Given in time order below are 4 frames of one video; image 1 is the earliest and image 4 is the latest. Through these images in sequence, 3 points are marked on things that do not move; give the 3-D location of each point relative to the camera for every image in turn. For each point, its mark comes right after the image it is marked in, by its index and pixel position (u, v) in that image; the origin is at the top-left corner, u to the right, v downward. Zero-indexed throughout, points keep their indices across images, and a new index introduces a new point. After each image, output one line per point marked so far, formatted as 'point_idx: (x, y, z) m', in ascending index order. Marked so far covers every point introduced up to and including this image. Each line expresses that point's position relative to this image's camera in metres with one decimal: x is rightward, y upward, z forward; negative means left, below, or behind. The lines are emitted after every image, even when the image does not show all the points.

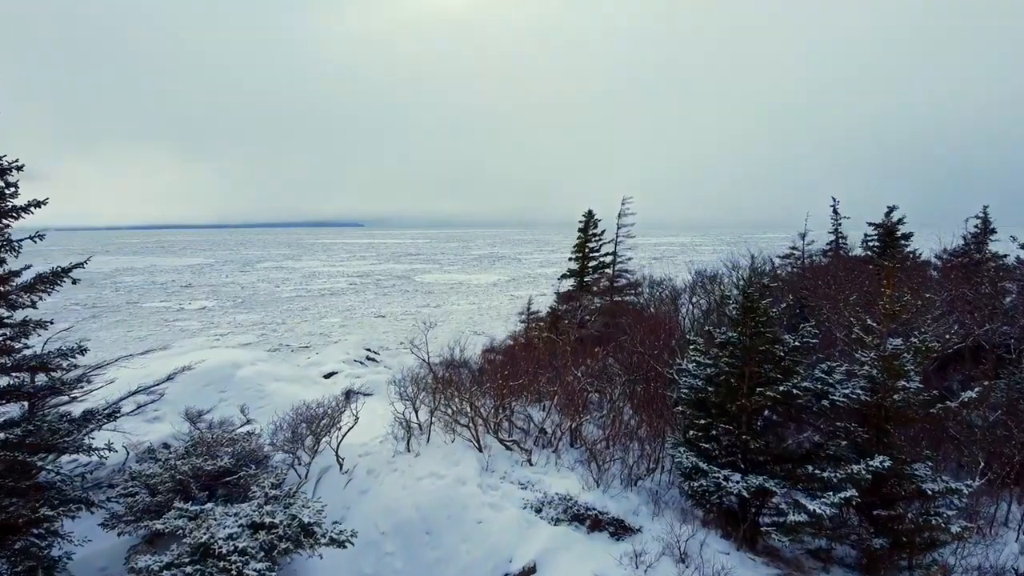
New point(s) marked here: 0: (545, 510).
0: (+0.6, -4.0, +10.0) m
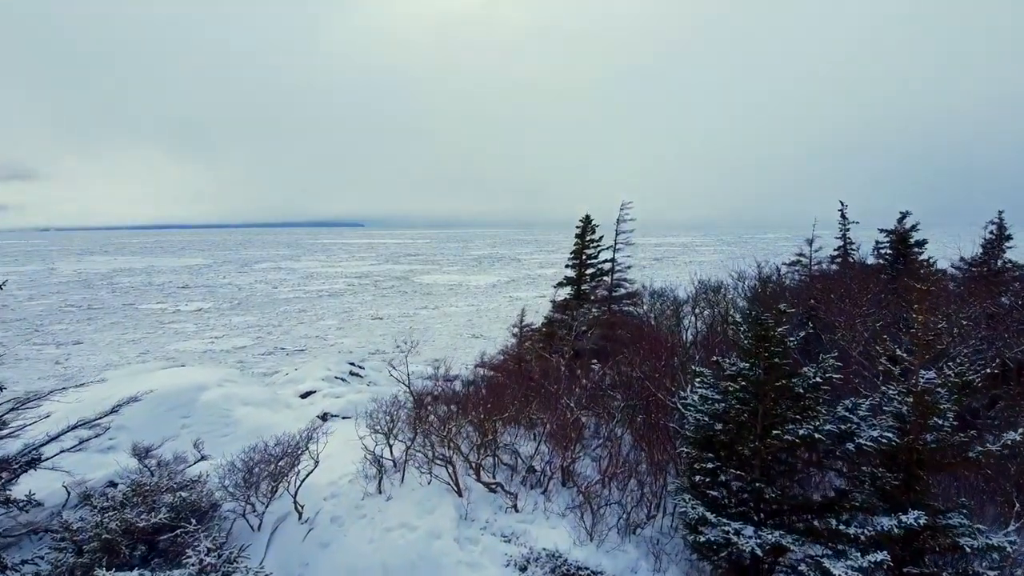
0: (+0.3, -4.4, +8.8) m
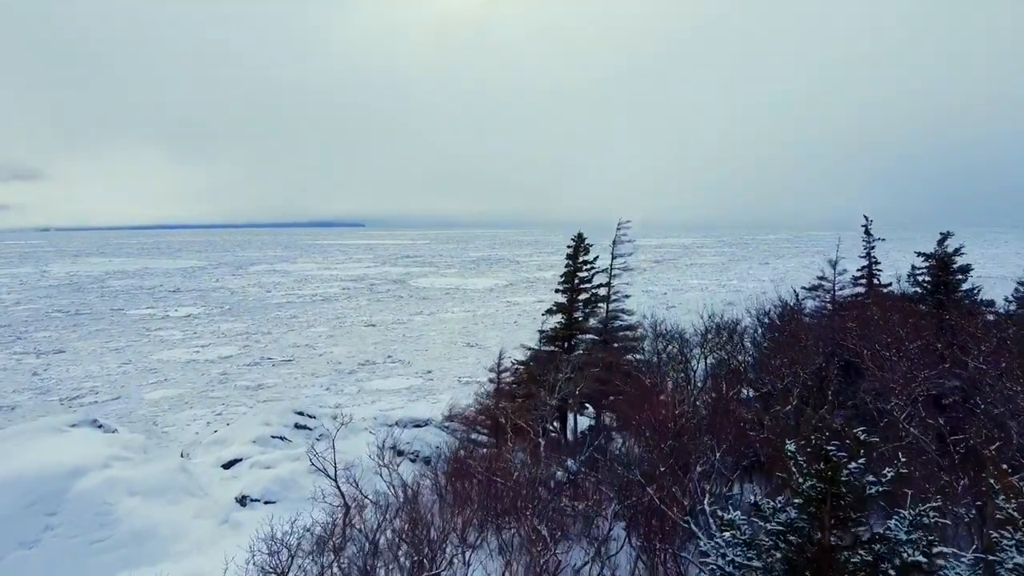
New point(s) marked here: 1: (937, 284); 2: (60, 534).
0: (-0.5, -5.6, +5.6) m
1: (+14.7, +0.1, +19.2) m
2: (-8.6, -4.6, +10.5) m
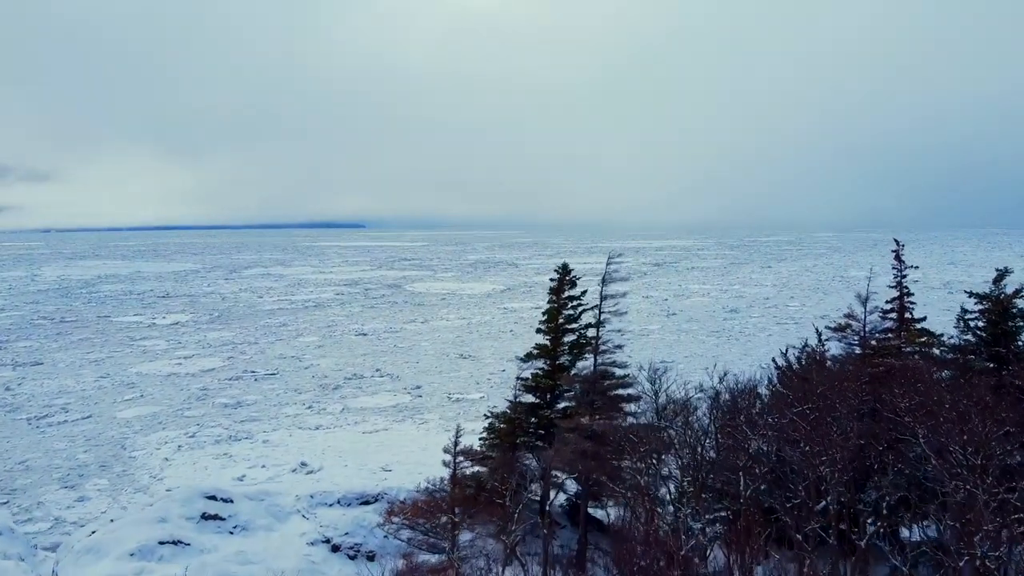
0: (-1.4, -7.0, +2.2) m
1: (+13.8, -1.3, +15.8) m
2: (-9.5, -6.1, +7.1) m
